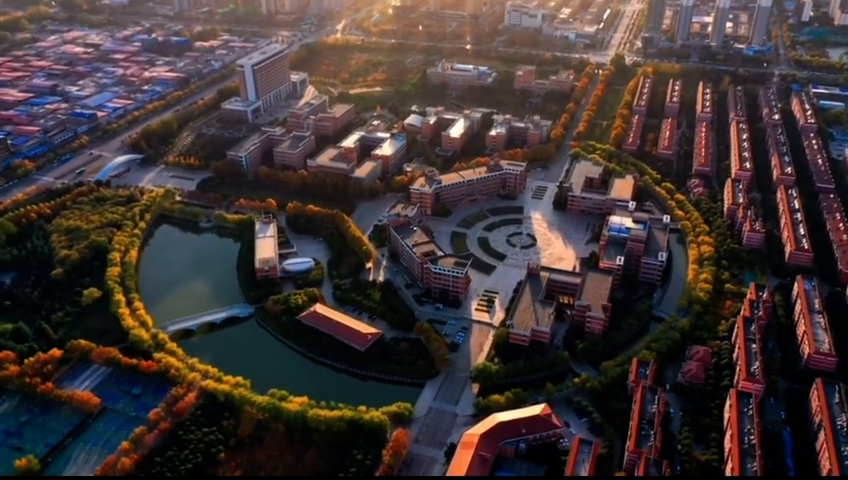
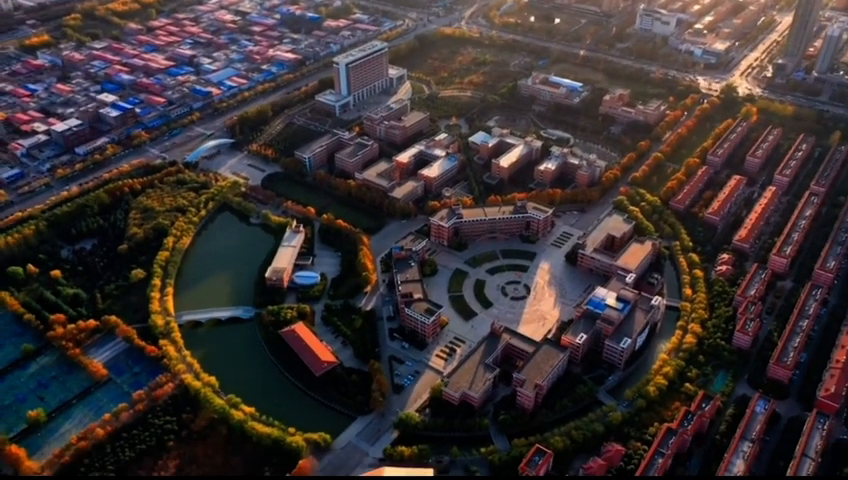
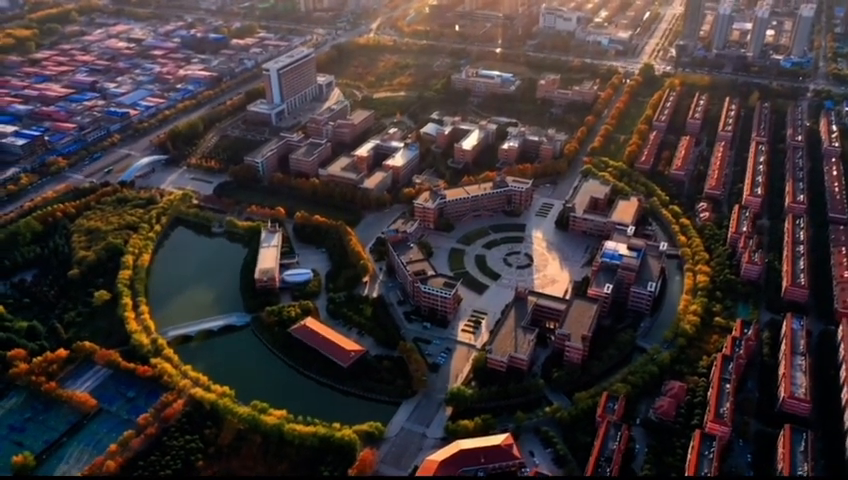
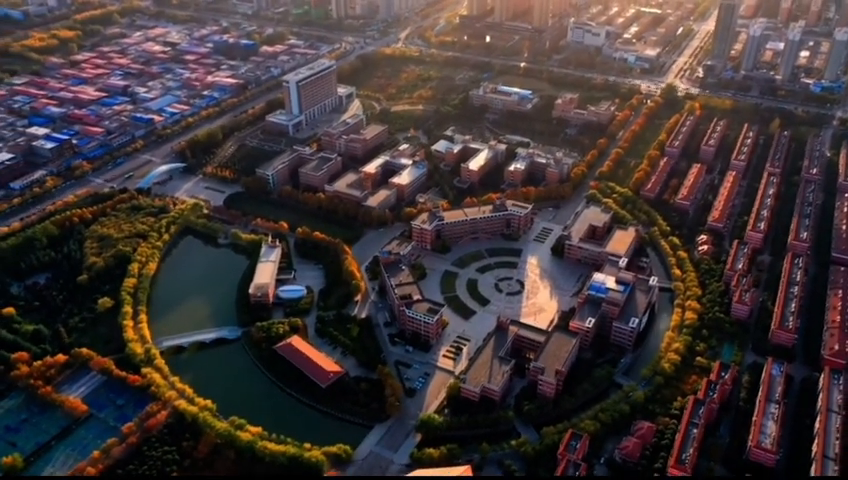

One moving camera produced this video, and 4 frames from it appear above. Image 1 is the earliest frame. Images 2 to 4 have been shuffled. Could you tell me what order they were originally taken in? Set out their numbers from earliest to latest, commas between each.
3, 4, 2
